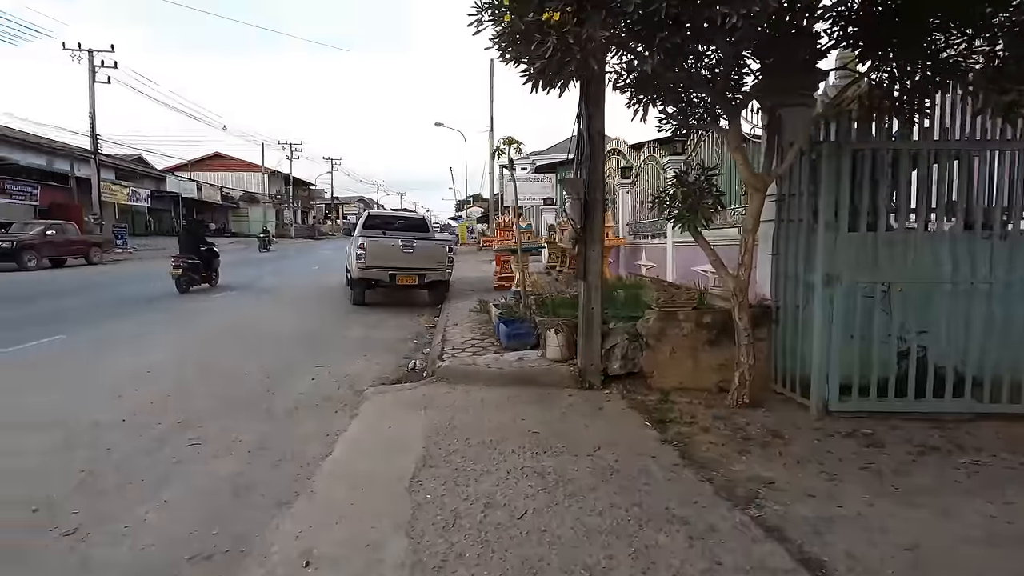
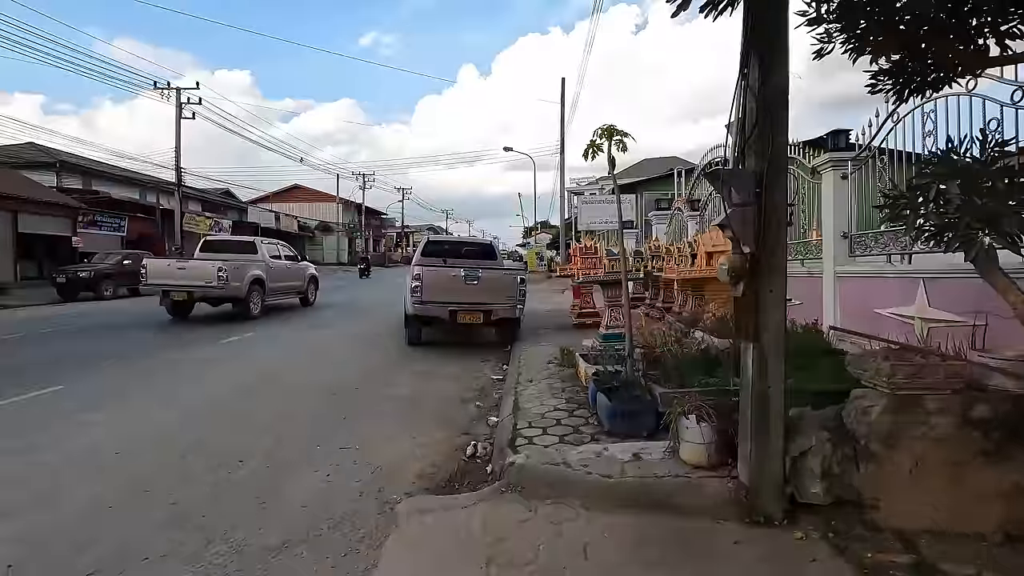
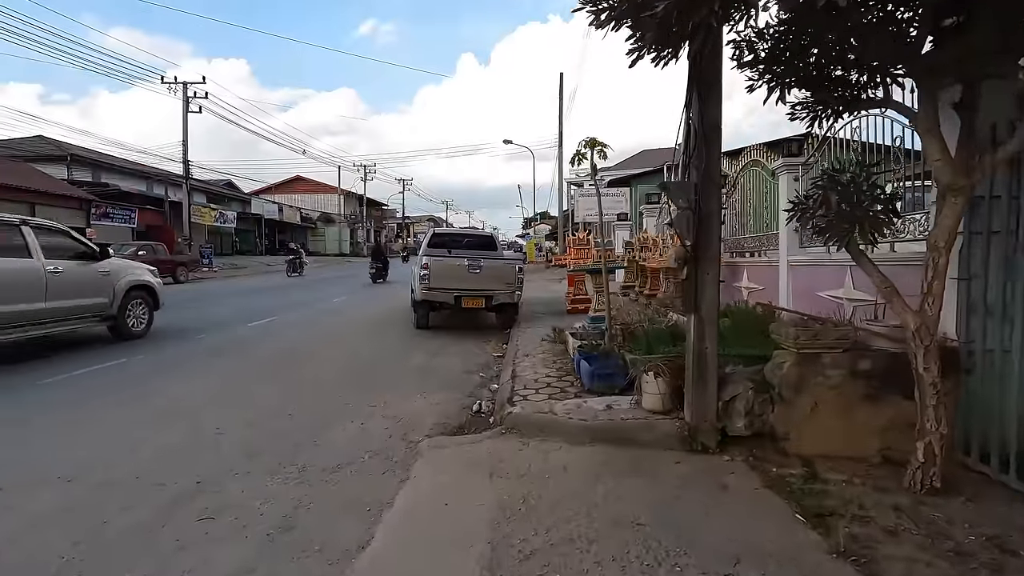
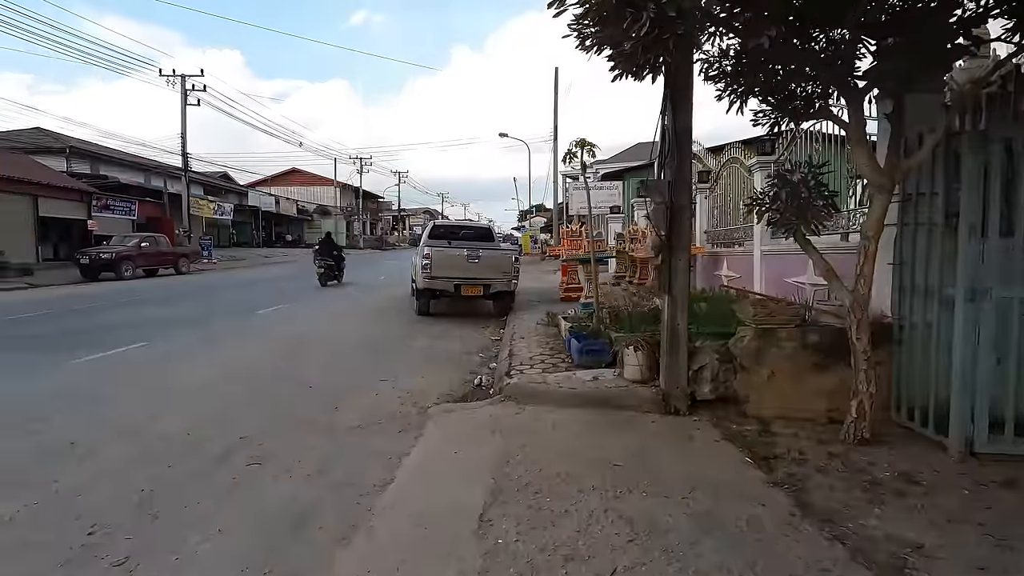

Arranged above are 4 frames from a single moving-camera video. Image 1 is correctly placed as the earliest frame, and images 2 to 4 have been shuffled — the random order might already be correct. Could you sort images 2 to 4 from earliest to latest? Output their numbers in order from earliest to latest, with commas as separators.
4, 3, 2
